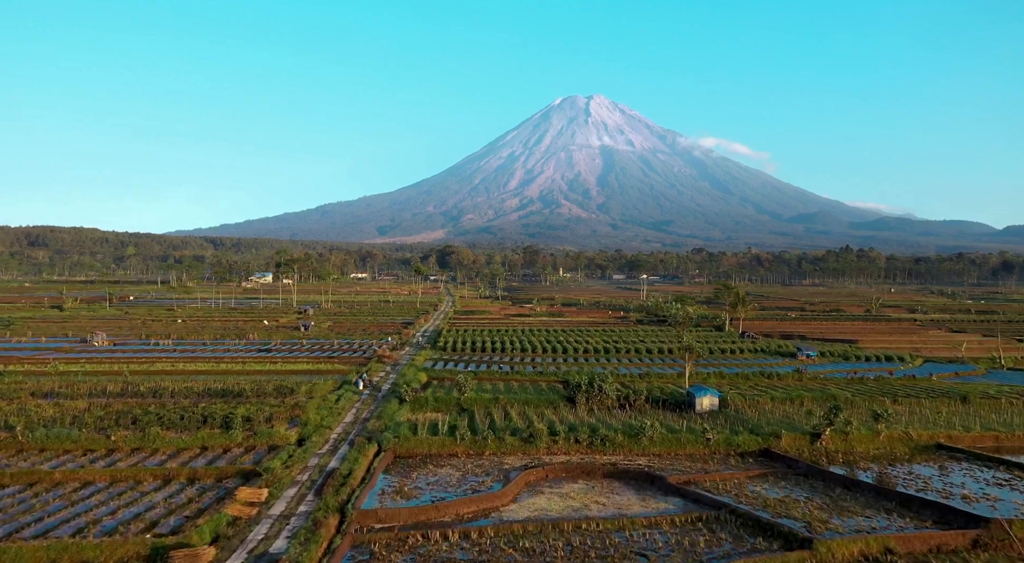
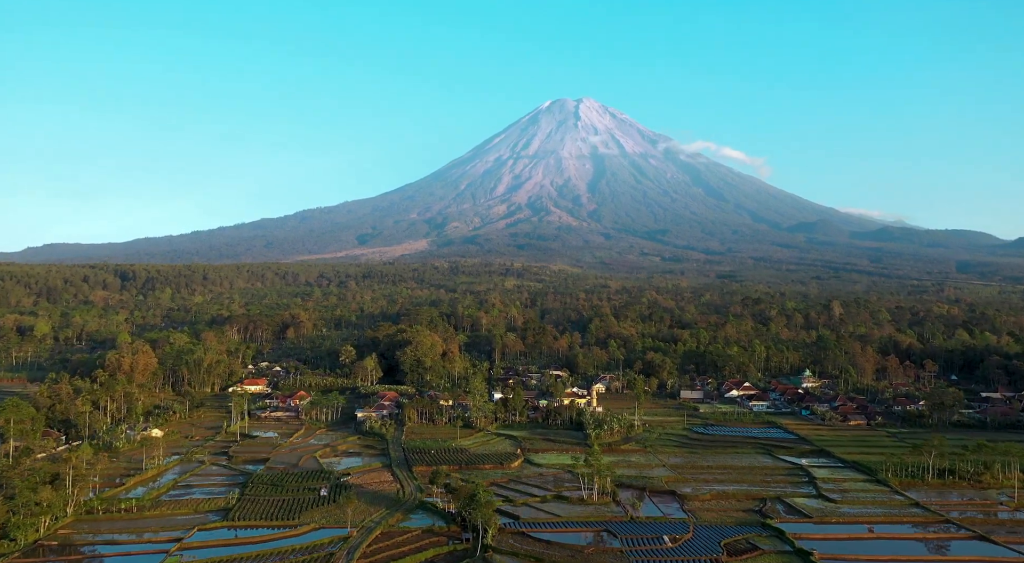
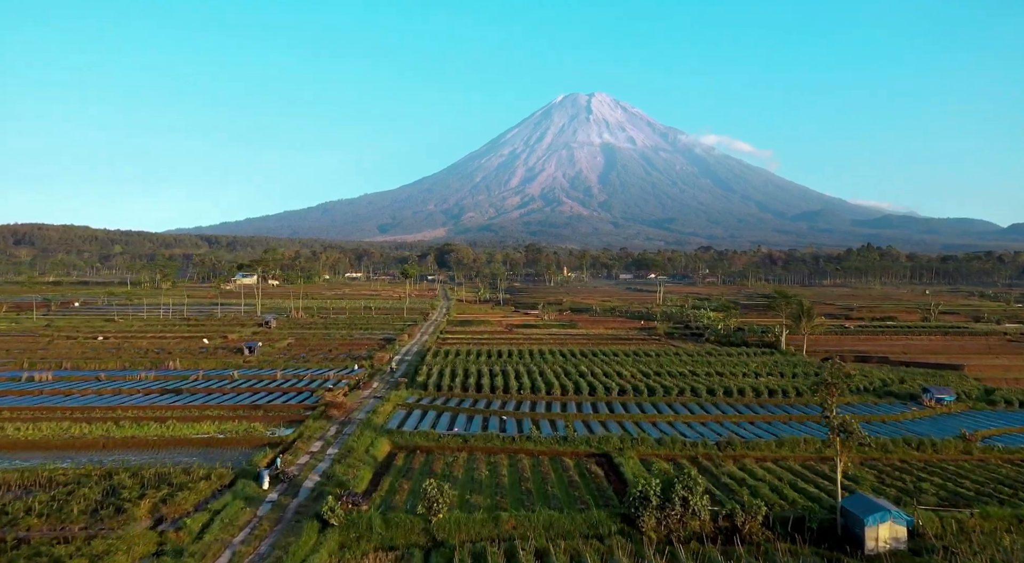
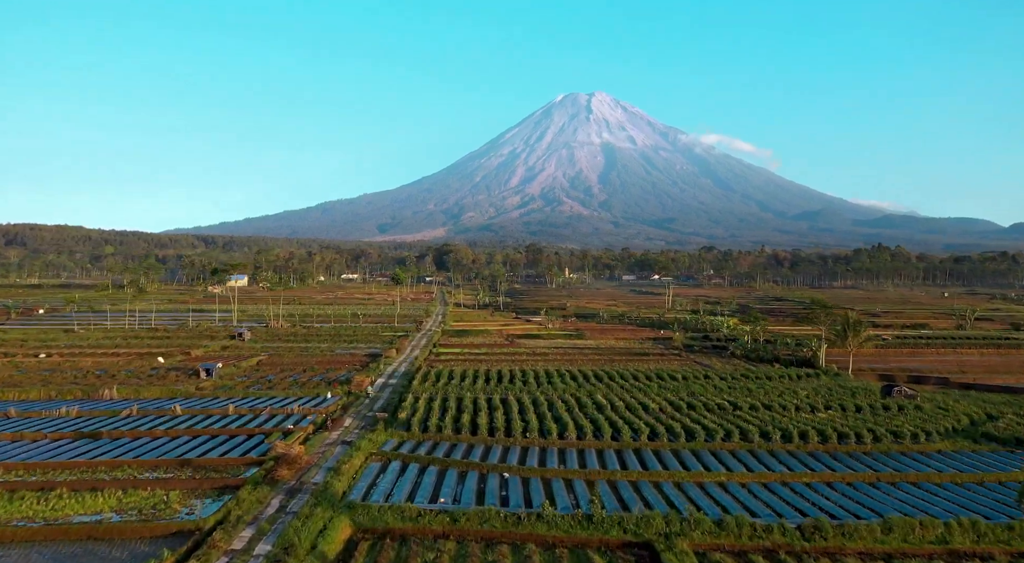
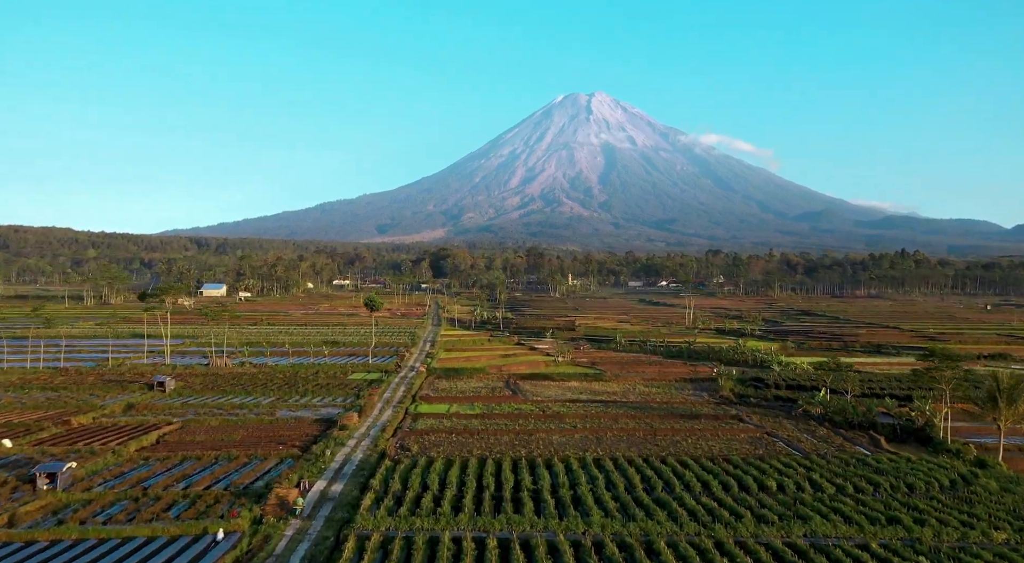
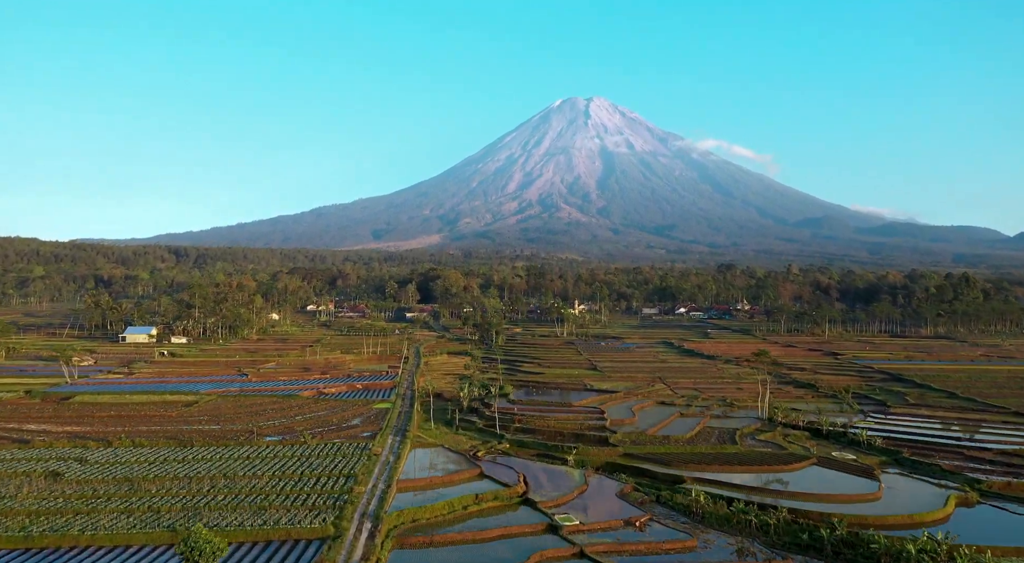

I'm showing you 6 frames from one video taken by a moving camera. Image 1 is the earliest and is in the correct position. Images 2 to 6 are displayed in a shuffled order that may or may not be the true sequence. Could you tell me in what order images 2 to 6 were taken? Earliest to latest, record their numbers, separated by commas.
3, 4, 5, 6, 2
